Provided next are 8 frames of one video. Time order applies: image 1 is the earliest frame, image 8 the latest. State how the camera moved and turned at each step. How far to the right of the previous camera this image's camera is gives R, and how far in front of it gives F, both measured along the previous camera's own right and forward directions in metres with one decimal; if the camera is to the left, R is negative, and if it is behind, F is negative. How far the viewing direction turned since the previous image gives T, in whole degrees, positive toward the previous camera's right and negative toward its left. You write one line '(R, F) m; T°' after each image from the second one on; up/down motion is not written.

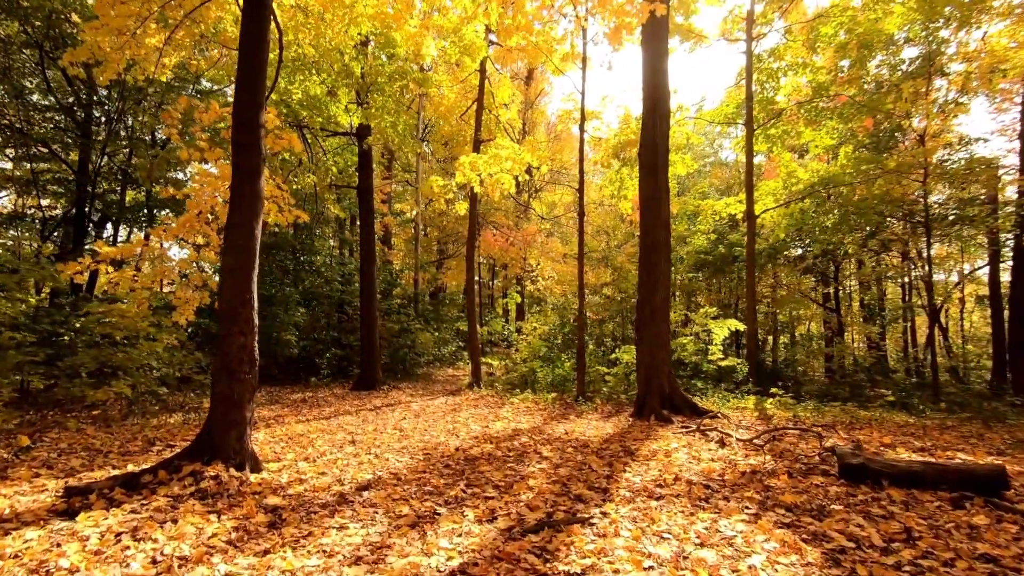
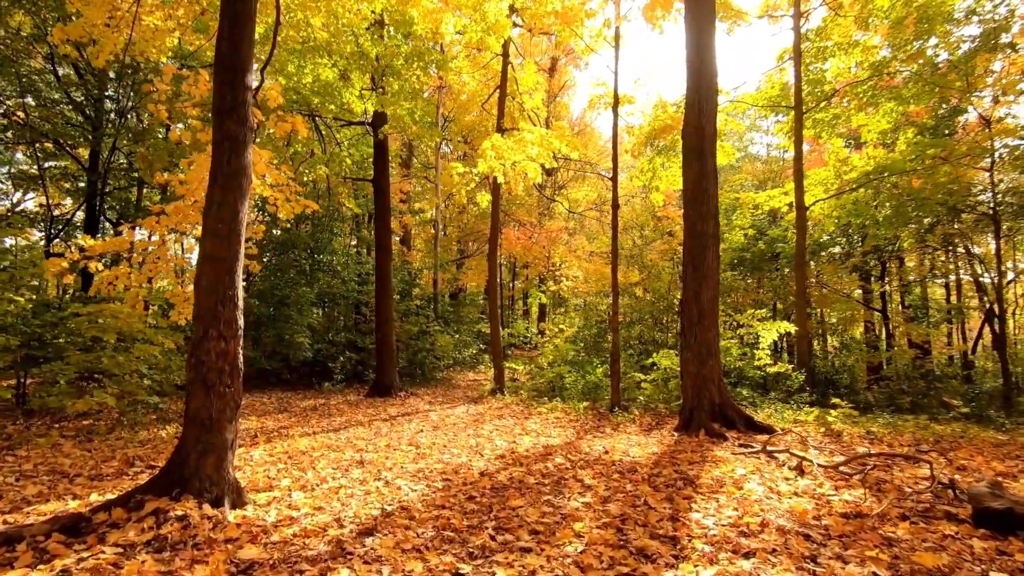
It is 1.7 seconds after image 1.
(-0.1, +0.8) m; -2°
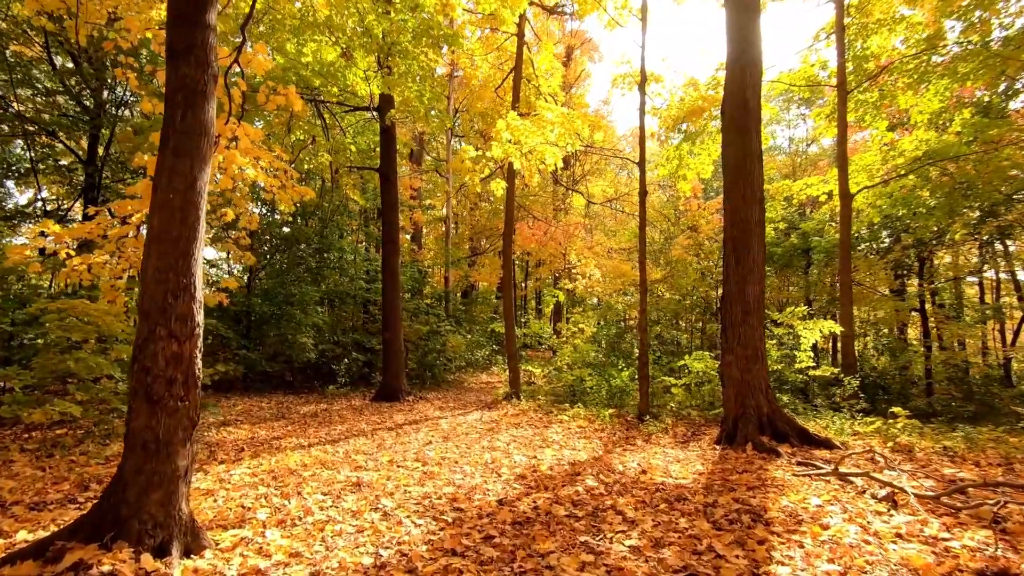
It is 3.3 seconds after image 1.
(-0.1, +0.8) m; -1°
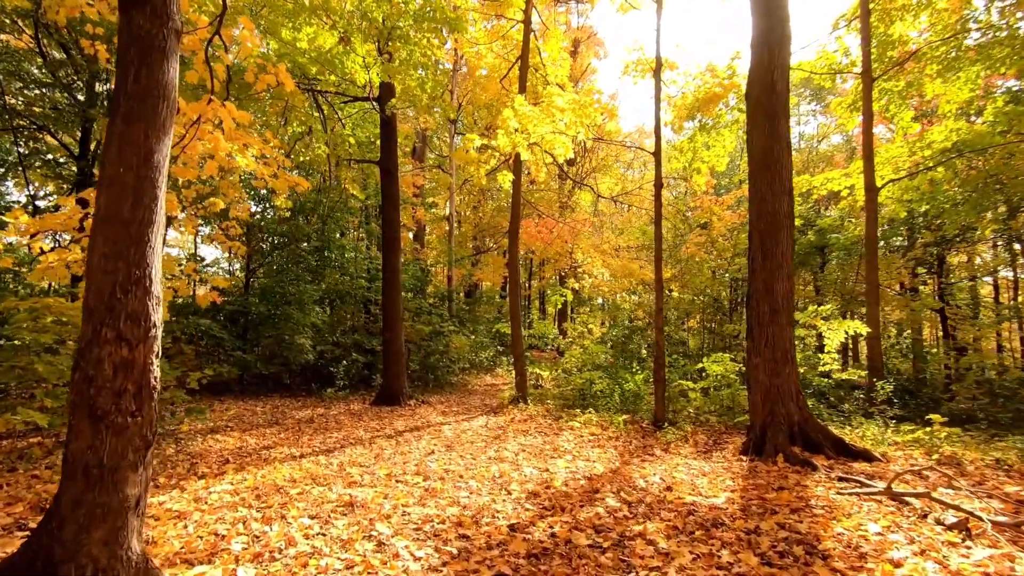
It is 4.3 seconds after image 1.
(-0.1, +0.5) m; 0°
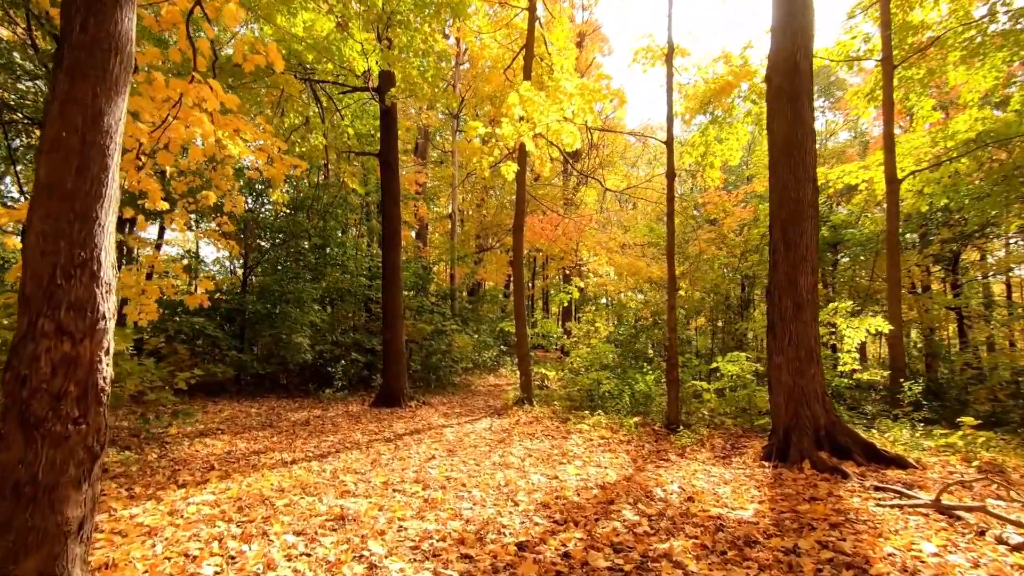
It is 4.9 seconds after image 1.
(0.0, +0.4) m; 0°
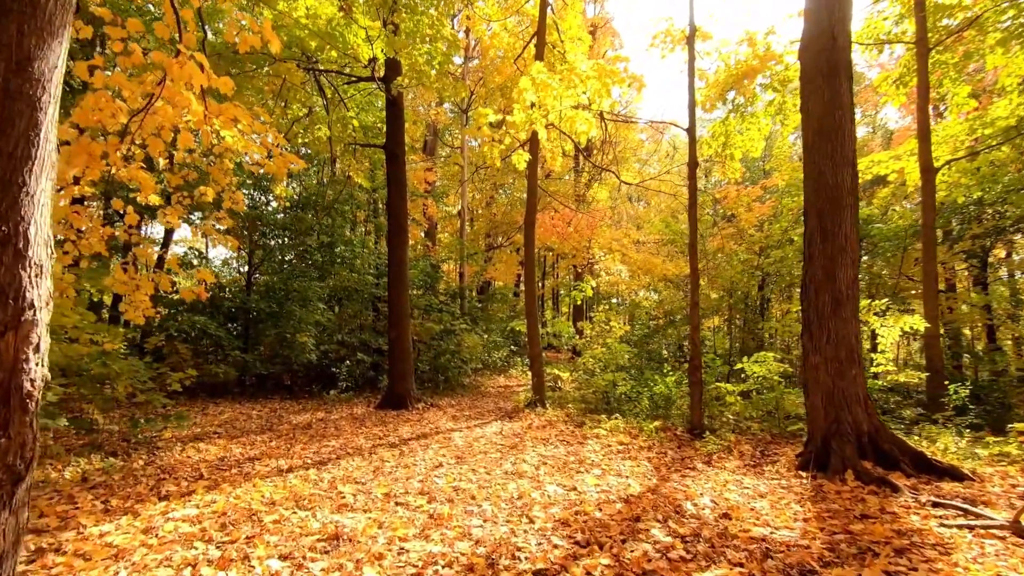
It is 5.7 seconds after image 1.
(0.0, +0.4) m; -1°
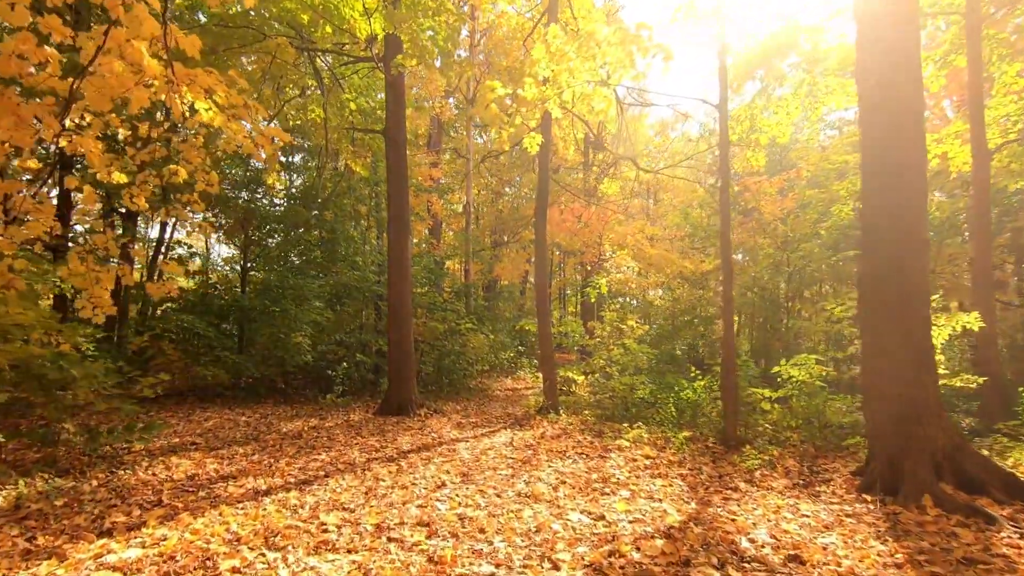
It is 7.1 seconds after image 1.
(-0.1, +0.7) m; -1°
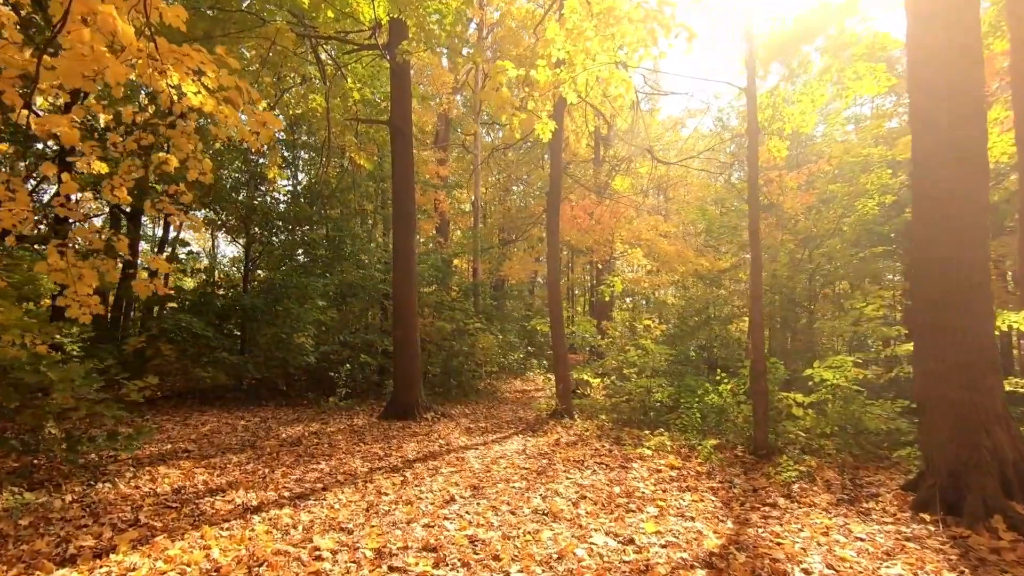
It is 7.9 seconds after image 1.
(-0.1, +0.4) m; -1°
